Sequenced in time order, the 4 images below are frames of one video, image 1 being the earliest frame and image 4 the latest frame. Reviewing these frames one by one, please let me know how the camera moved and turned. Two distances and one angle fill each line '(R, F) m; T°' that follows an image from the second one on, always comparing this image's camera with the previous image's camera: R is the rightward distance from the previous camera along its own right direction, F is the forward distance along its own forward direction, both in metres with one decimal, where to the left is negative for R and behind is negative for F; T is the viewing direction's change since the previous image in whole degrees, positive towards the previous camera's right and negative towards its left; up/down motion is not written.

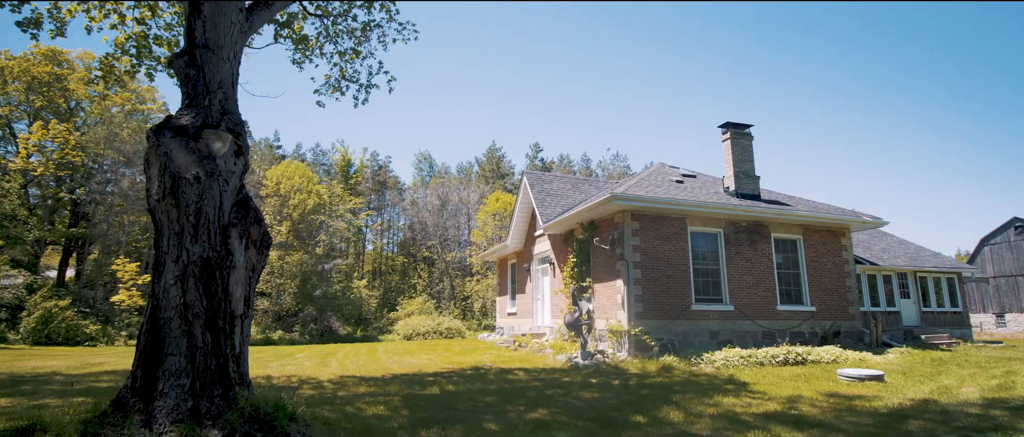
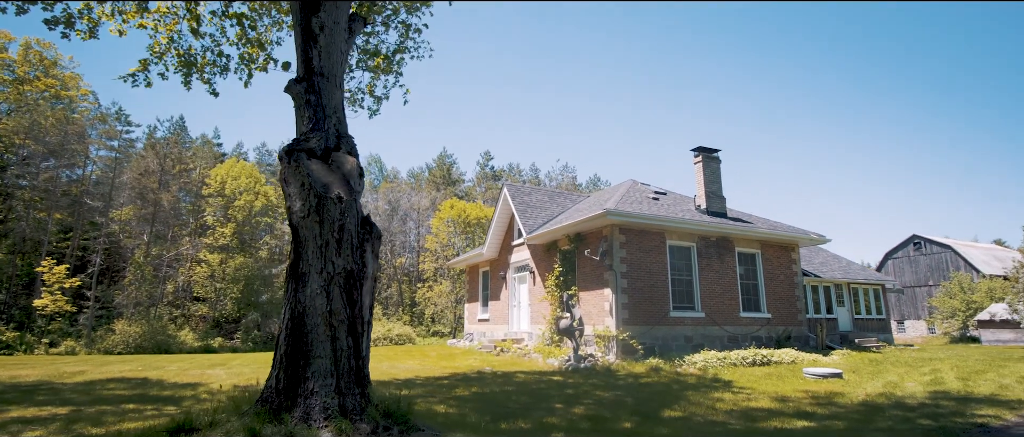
(-1.5, -0.5) m; +7°
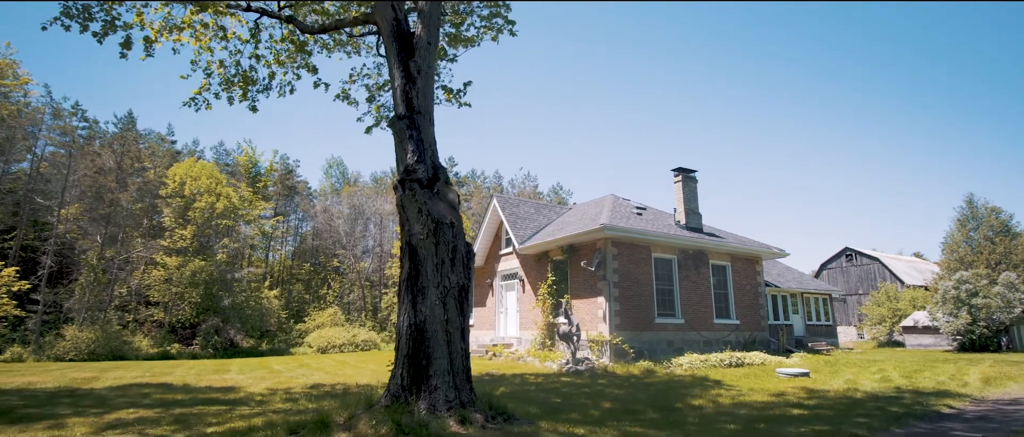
(-1.3, -0.8) m; +5°
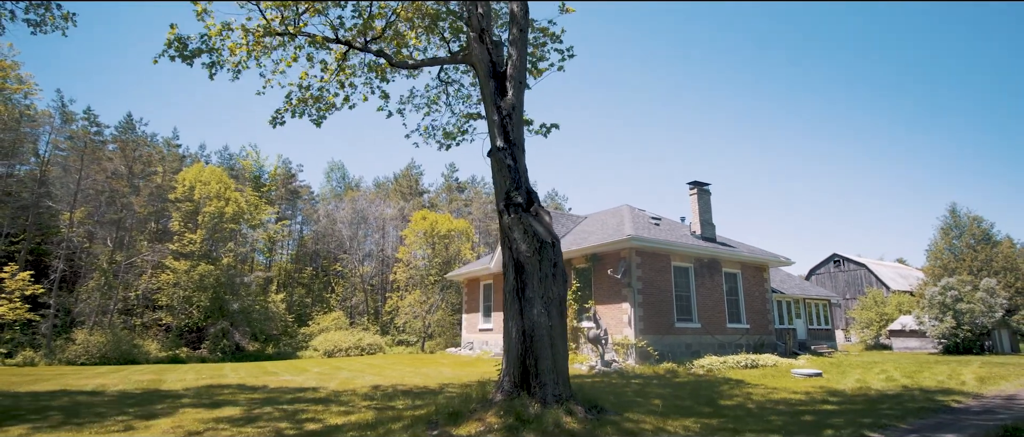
(-1.2, -0.8) m; +1°
